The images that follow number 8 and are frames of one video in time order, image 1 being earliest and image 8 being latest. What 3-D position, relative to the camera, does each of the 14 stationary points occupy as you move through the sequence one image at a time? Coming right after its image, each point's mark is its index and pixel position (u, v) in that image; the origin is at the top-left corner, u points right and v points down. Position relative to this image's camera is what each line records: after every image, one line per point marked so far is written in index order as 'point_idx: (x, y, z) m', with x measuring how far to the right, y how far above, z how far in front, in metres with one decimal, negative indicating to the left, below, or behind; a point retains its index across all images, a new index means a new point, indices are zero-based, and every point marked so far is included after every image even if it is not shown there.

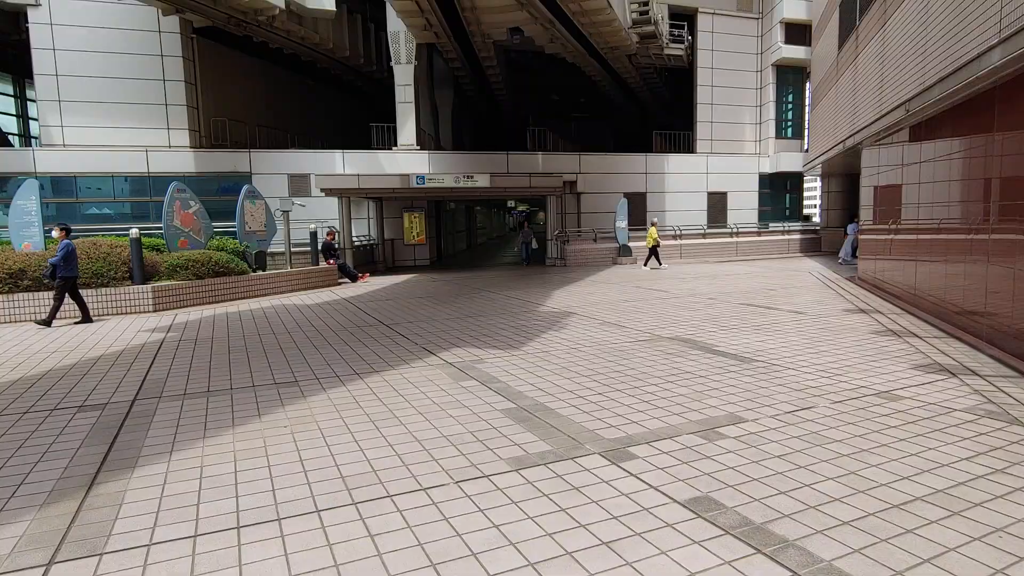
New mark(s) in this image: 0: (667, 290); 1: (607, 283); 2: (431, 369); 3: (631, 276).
0: (+3.3, -0.1, +13.2) m
1: (+2.2, +0.1, +14.8) m
2: (-0.9, -0.9, +6.7) m
3: (+3.1, +0.3, +16.6) m
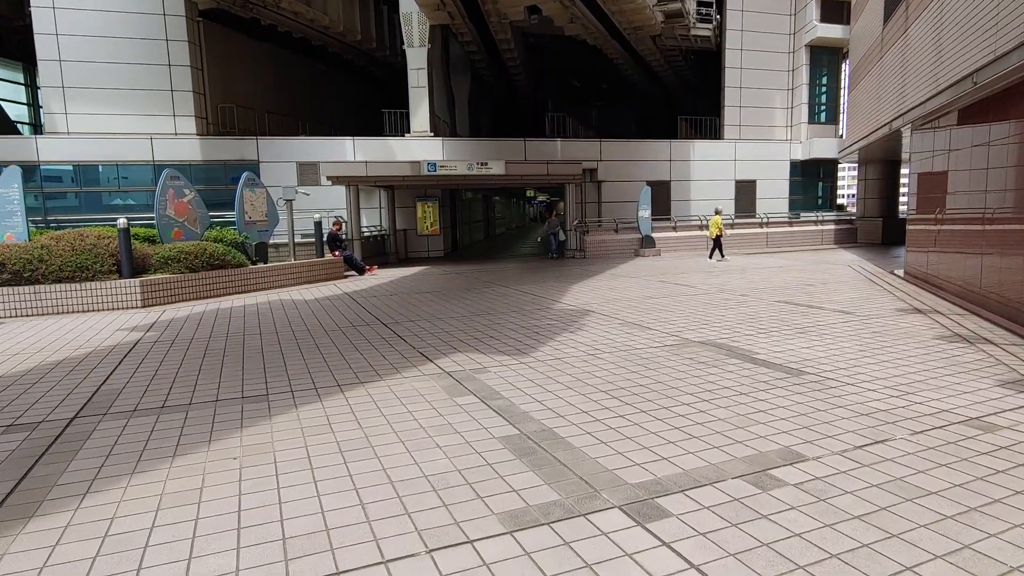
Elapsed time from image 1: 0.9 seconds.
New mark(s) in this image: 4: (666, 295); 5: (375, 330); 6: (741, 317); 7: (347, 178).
0: (+3.6, 0.0, +12.2) m
1: (+2.5, +0.2, +13.8) m
2: (-0.8, -0.9, +5.8) m
3: (+3.5, +0.4, +15.5) m
4: (+2.7, -0.2, +10.8) m
5: (-1.9, -0.6, +8.5) m
6: (+3.2, -0.4, +8.7) m
7: (-4.5, +3.0, +16.9) m
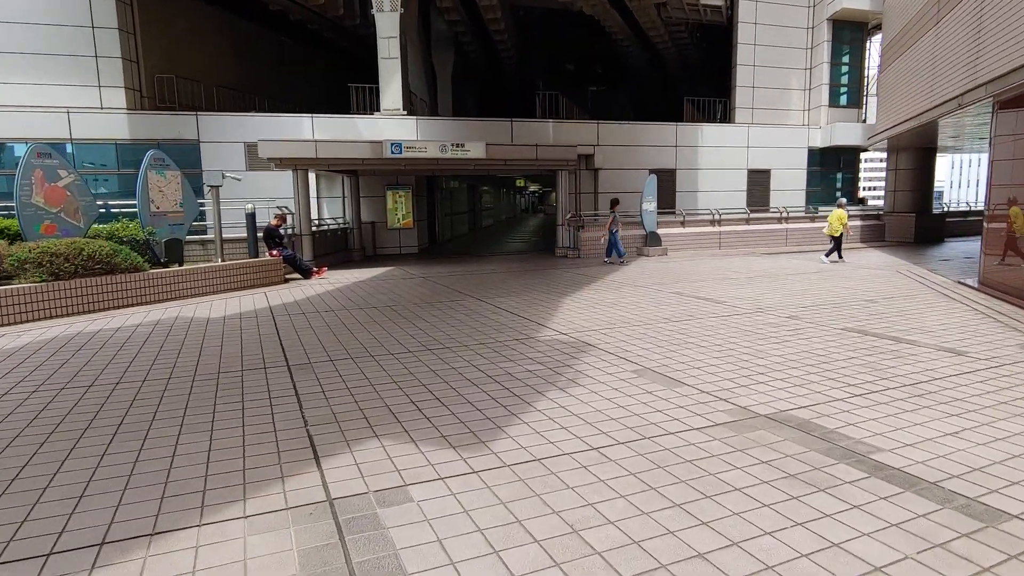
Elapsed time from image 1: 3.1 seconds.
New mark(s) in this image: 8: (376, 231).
0: (+3.2, -0.2, +9.5) m
1: (+2.1, 0.0, +11.1) m
2: (-1.1, -1.1, +3.0) m
3: (+3.1, +0.2, +12.8) m
4: (+2.3, -0.4, +8.1) m
5: (-2.2, -0.8, +5.8) m
6: (+2.9, -0.7, +6.0) m
7: (-5.0, +2.9, +14.1) m
8: (-4.3, +1.8, +19.3) m
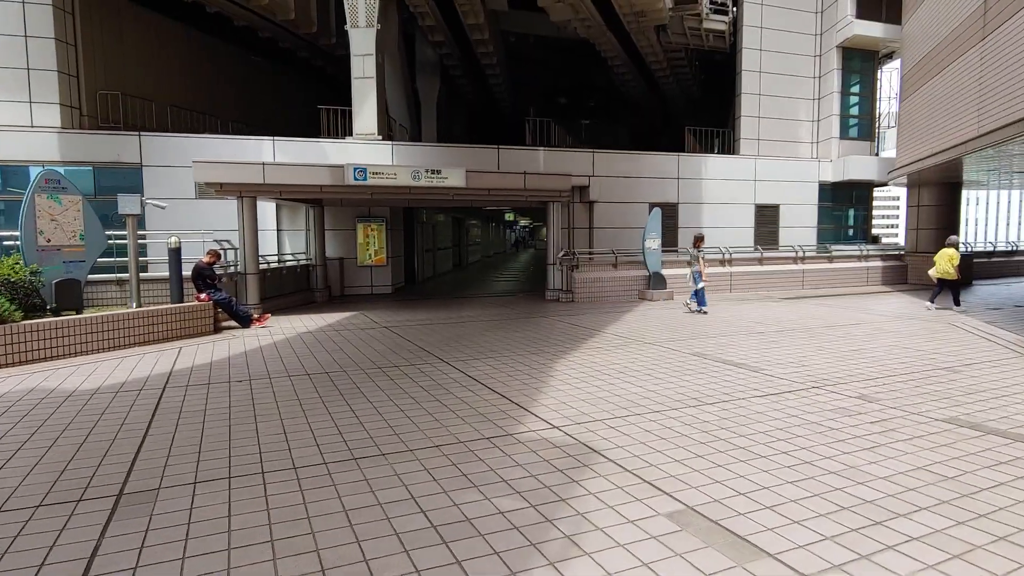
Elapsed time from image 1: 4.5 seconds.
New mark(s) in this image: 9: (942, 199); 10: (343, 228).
0: (+2.9, -0.9, +7.4) m
1: (+1.8, -0.8, +9.0) m
2: (-1.3, -1.5, +0.8) m
3: (+2.7, -0.7, +10.7) m
4: (+2.0, -1.1, +6.0) m
5: (-2.5, -1.3, +3.5) m
6: (+2.6, -1.2, +3.9) m
7: (-5.3, +2.0, +12.0) m
8: (-4.7, +0.6, +17.2) m
9: (+12.9, +2.7, +18.7) m
10: (-4.7, +1.7, +17.1) m
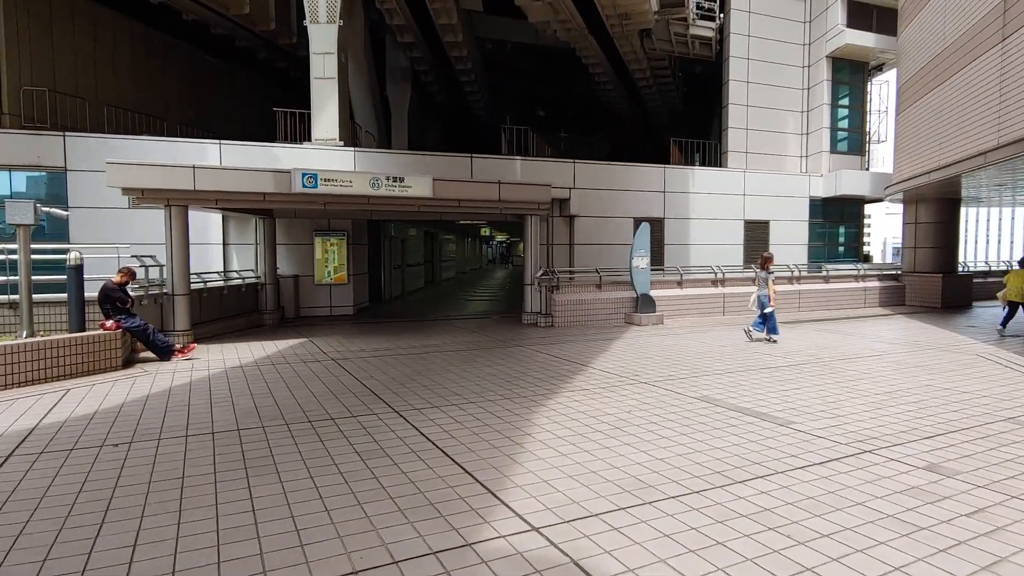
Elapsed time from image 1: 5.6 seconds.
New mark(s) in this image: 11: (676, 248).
0: (+2.6, -1.2, +5.9) m
1: (+1.4, -1.2, +7.5) m
2: (-1.4, -1.6, -0.8) m
3: (+2.3, -1.1, +9.3) m
4: (+1.8, -1.3, +4.5) m
5: (-2.6, -1.5, +1.9) m
6: (+2.4, -1.5, +2.4) m
7: (-5.7, +1.6, +10.3) m
8: (-5.3, 0.0, +15.5) m
9: (+12.2, +2.1, +17.7) m
10: (-5.3, +1.2, +15.5) m
11: (+5.0, +1.2, +19.1) m
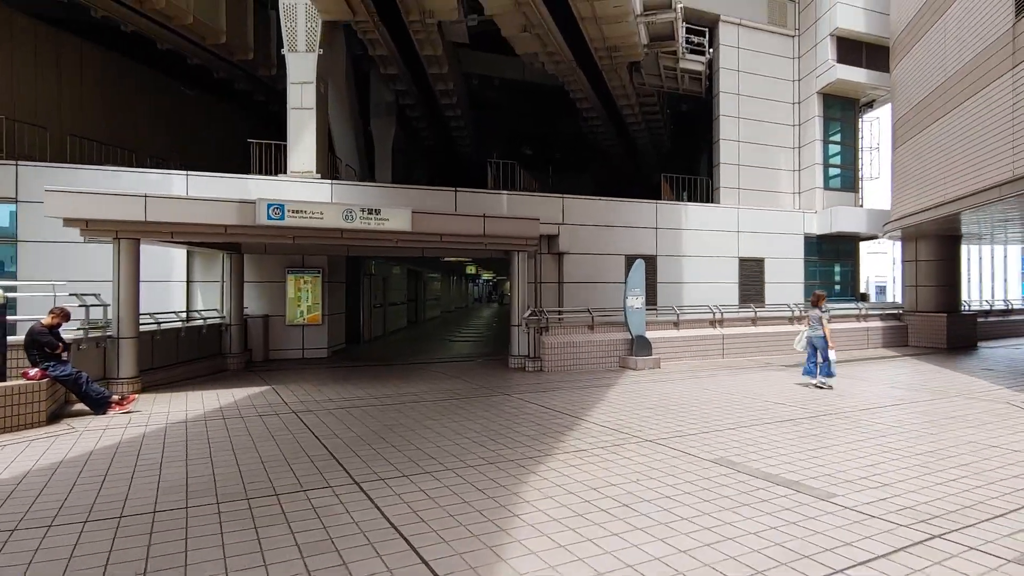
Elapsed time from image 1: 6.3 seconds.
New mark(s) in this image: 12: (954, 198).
0: (+2.5, -1.6, +5.0) m
1: (+1.3, -1.6, +6.5) m
2: (-1.4, -1.6, -1.9) m
3: (+2.1, -1.6, +8.3) m
4: (+1.7, -1.6, +3.5) m
5: (-2.7, -1.6, +0.8) m
6: (+2.4, -1.6, +1.4) m
7: (-6.0, +0.9, +9.4) m
8: (-5.6, -0.9, +14.4) m
9: (+11.8, +1.0, +17.1) m
10: (-5.7, +0.2, +14.5) m
11: (+4.6, +0.1, +18.3) m
12: (+9.9, +2.1, +14.1) m
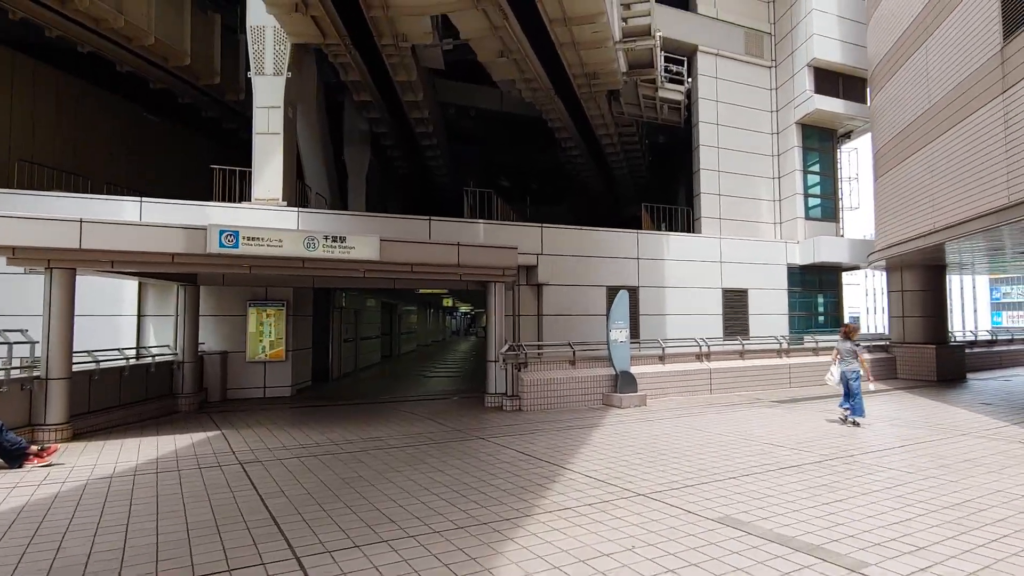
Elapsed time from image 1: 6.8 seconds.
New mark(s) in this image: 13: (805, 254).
0: (+2.3, -1.8, +4.2) m
1: (+1.0, -1.9, +5.7) m
2: (-1.3, -1.4, -2.7) m
3: (+1.8, -2.0, +7.5) m
4: (+1.5, -1.8, +2.8) m
5: (-2.7, -1.6, -0.1) m
6: (+2.3, -1.6, +0.7) m
7: (-6.3, +0.5, +8.5) m
8: (-6.1, -1.6, +13.4) m
9: (+11.2, +0.1, +16.8) m
10: (-6.2, -0.5, +13.5) m
11: (+4.0, -0.9, +17.7) m
12: (+9.4, +1.4, +13.8) m
13: (+9.4, +1.1, +20.0) m
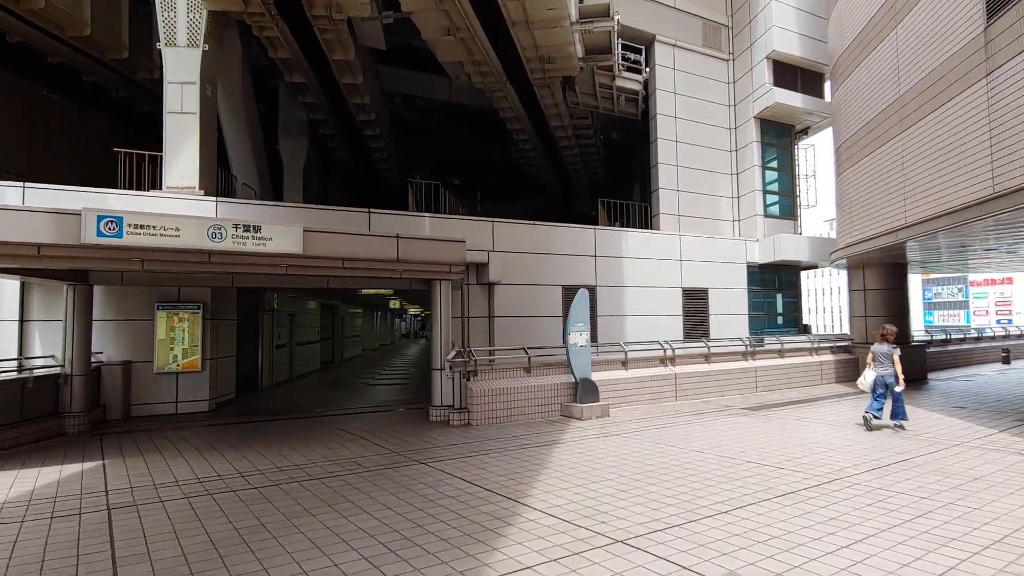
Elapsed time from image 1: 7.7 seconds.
0: (+2.0, -1.8, +3.1) m
1: (+0.6, -1.9, +4.5) m
2: (-1.1, -1.4, -4.1) m
3: (+1.3, -2.0, +6.4) m
4: (+1.3, -1.7, +1.6) m
5: (-2.7, -1.6, -1.6) m
6: (+2.3, -1.6, -0.4) m
7: (-6.9, +0.5, +6.7) m
8: (-7.1, -1.6, +11.6) m
9: (+9.9, +0.2, +16.4) m
10: (-7.2, -0.5, +11.7) m
11: (+2.6, -0.8, +16.6) m
12: (+8.3, +1.4, +13.2) m
13: (+7.9, +1.1, +19.4) m
